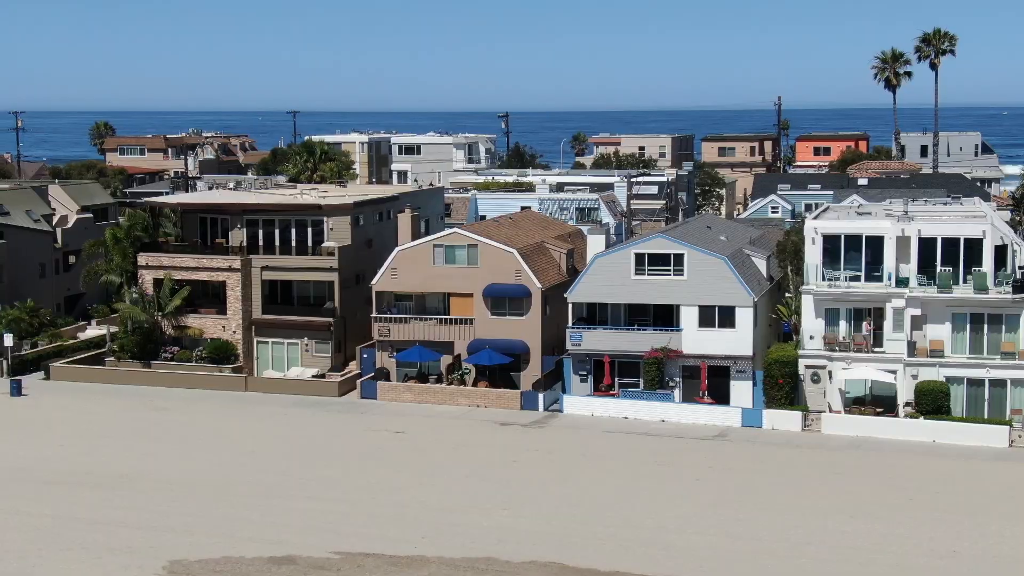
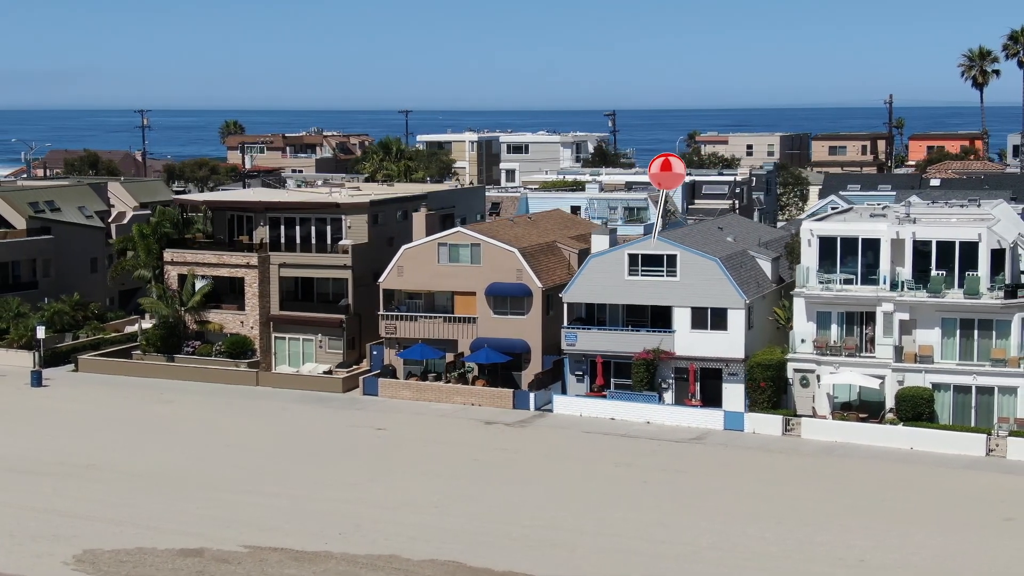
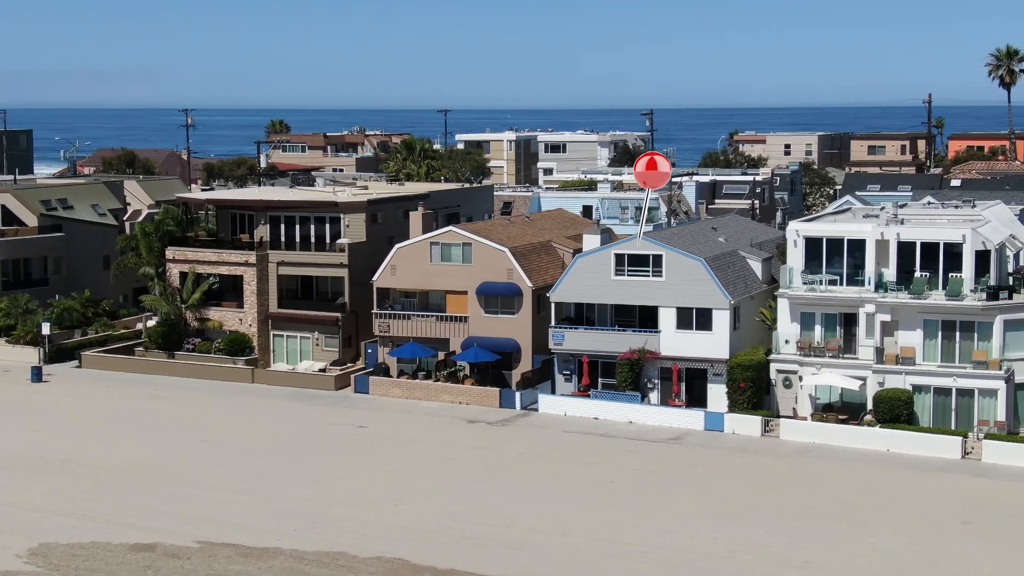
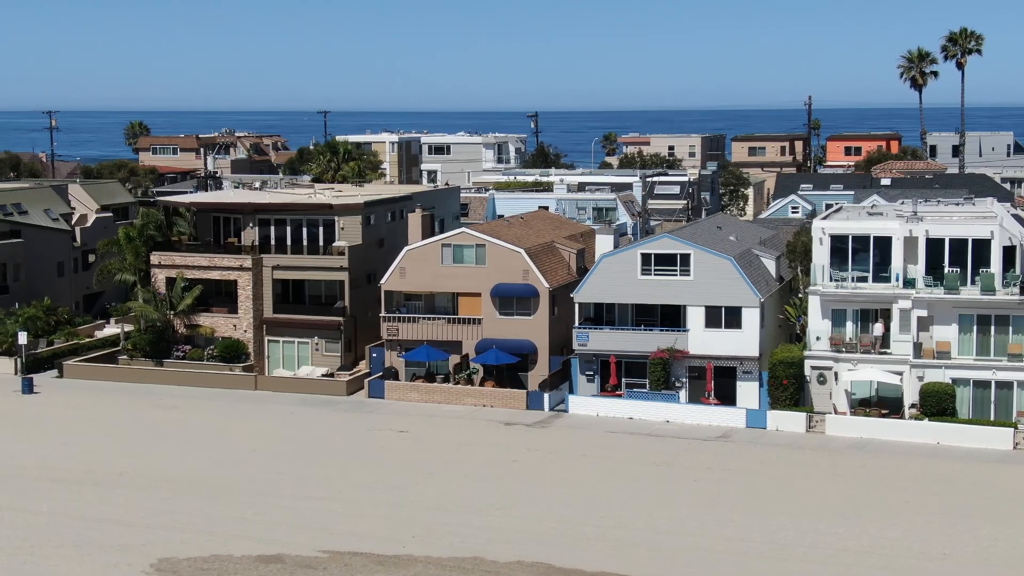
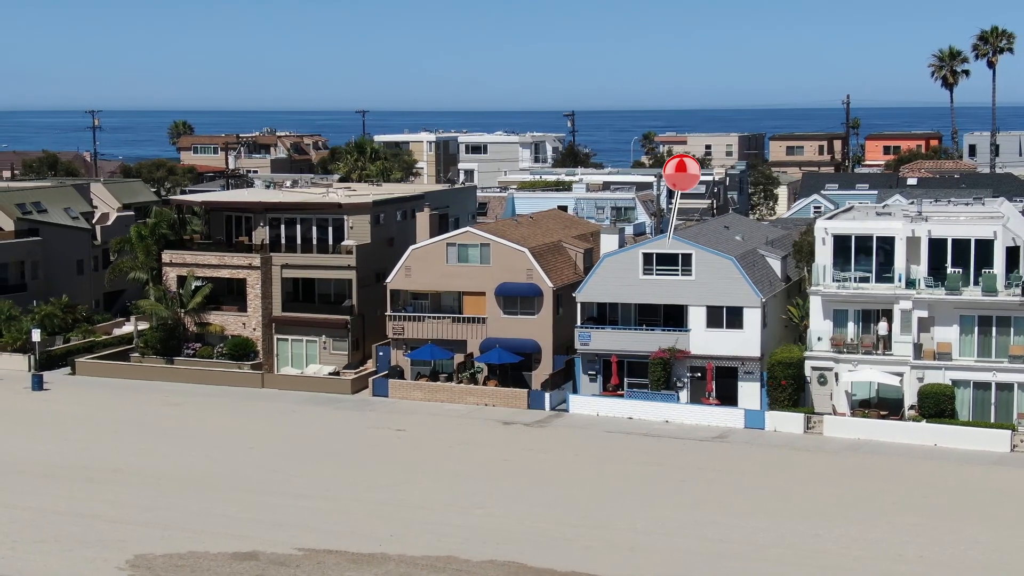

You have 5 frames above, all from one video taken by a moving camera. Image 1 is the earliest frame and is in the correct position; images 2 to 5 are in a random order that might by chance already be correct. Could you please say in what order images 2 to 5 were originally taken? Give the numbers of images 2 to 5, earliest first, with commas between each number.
4, 5, 2, 3
